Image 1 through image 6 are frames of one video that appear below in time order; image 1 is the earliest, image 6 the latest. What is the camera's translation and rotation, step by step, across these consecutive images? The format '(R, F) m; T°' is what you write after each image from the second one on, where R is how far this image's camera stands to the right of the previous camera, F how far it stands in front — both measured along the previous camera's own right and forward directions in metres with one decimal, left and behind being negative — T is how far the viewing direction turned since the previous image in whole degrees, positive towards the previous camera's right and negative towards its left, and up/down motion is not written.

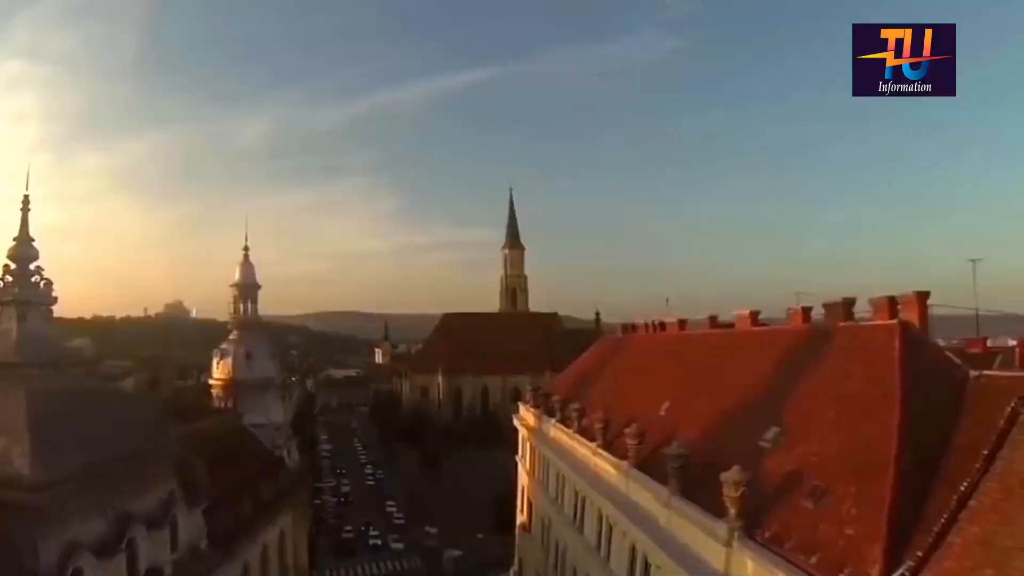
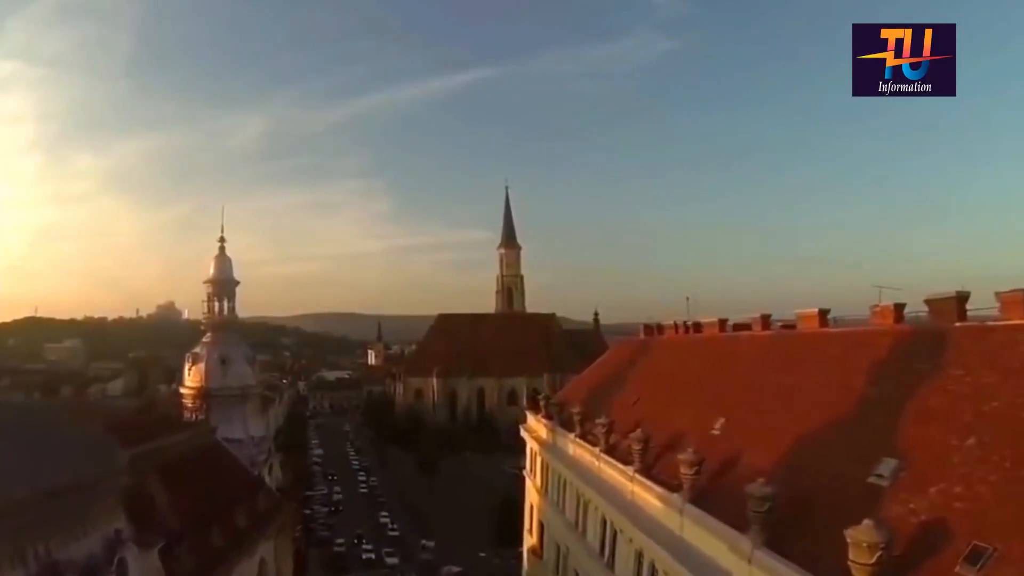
(-0.7, +4.2) m; 0°
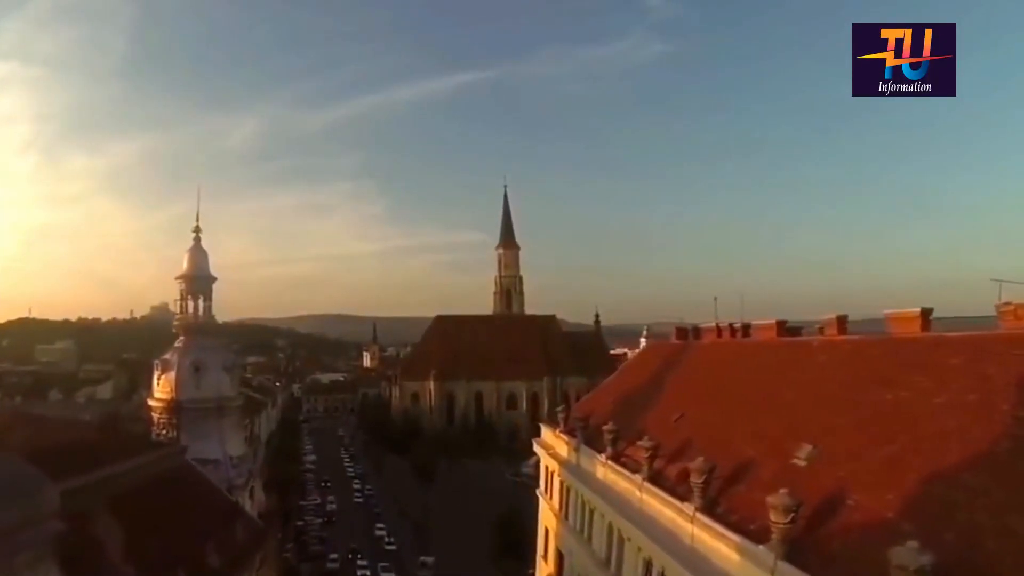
(-0.7, +4.0) m; 0°
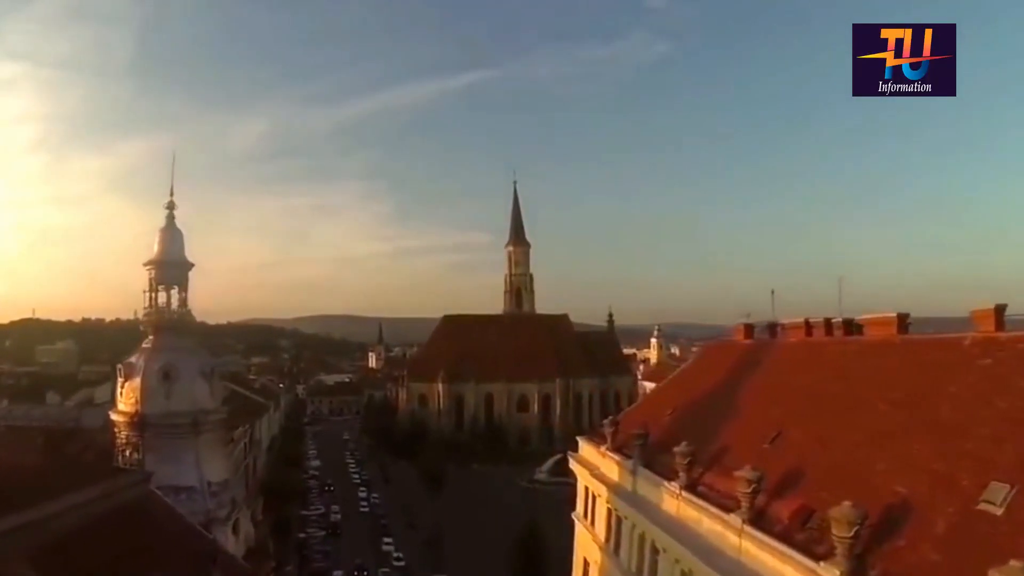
(-0.9, +4.9) m; 0°
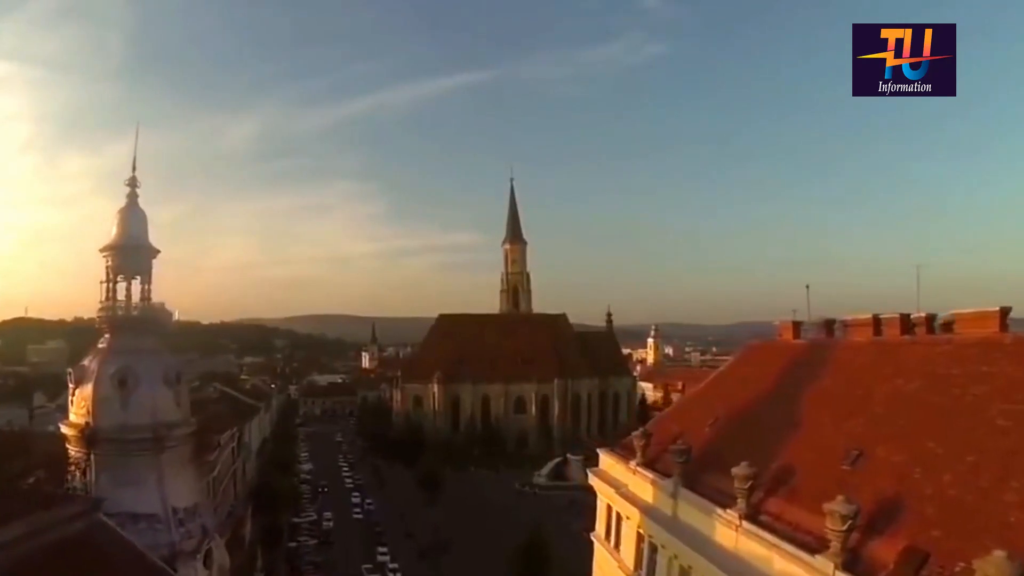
(-0.6, +3.2) m; 0°
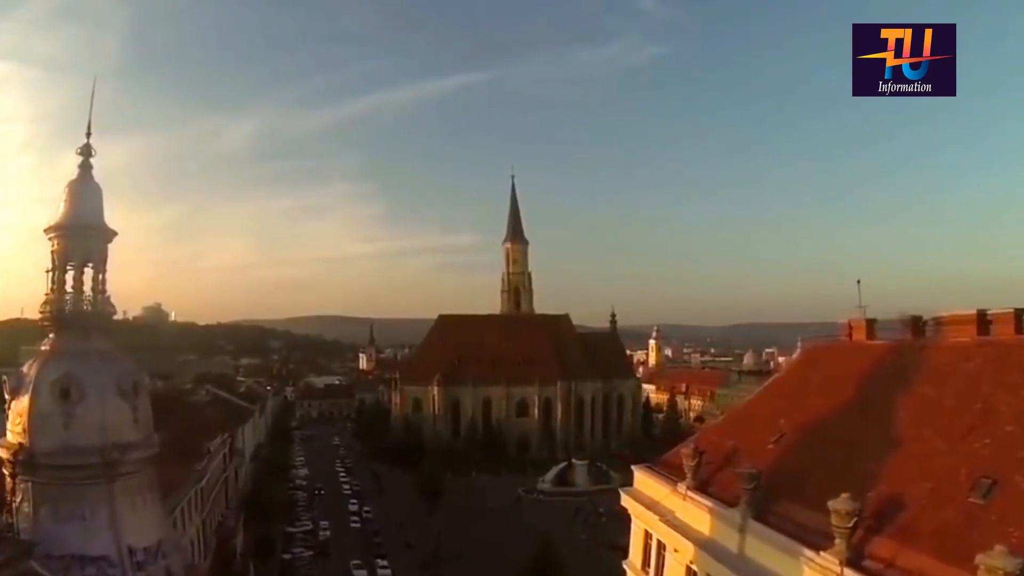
(-0.6, +3.3) m; 0°
